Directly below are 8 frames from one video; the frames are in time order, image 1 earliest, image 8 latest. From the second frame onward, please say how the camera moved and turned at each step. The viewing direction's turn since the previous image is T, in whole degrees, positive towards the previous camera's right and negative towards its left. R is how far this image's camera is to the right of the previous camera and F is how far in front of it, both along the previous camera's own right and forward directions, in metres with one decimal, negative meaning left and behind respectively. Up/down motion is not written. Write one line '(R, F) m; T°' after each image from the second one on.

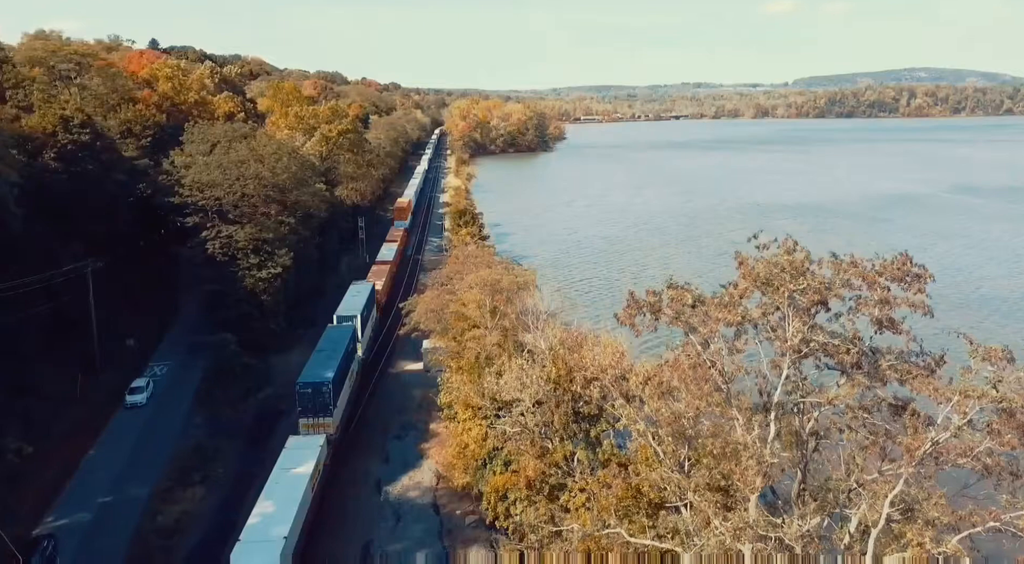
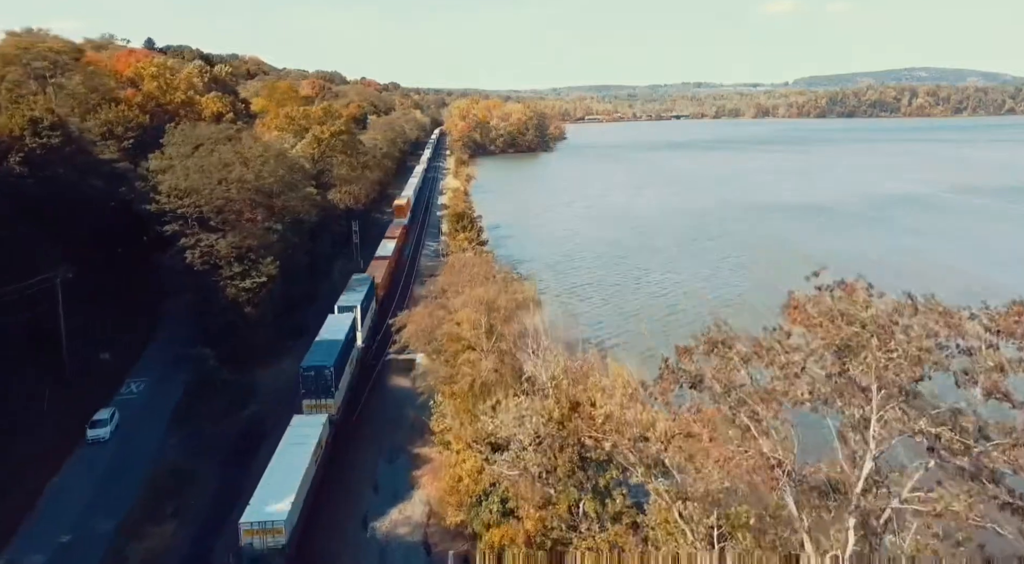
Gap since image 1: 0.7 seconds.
(0.0, +1.2) m; 0°
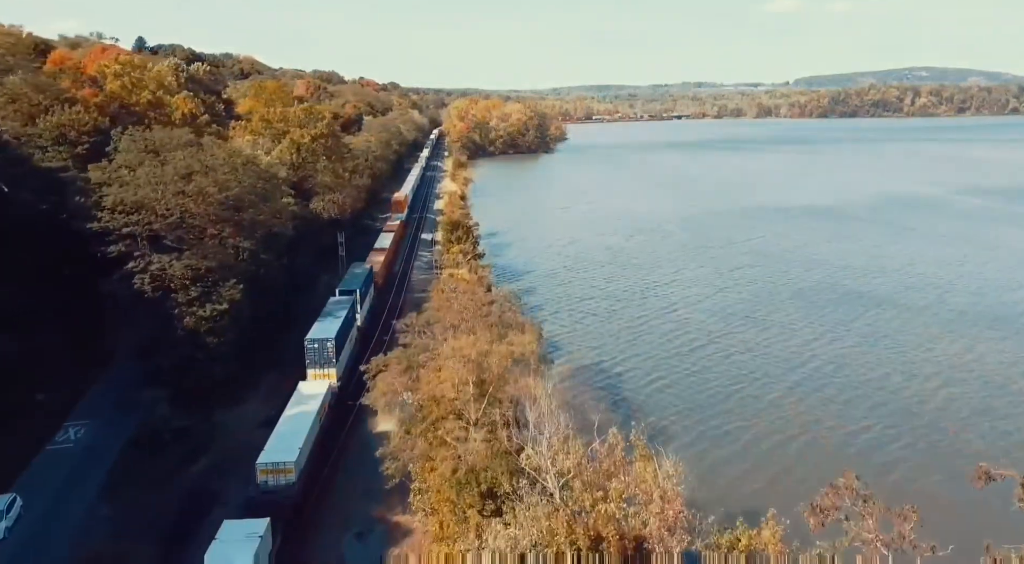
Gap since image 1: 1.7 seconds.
(+0.1, +2.5) m; 0°
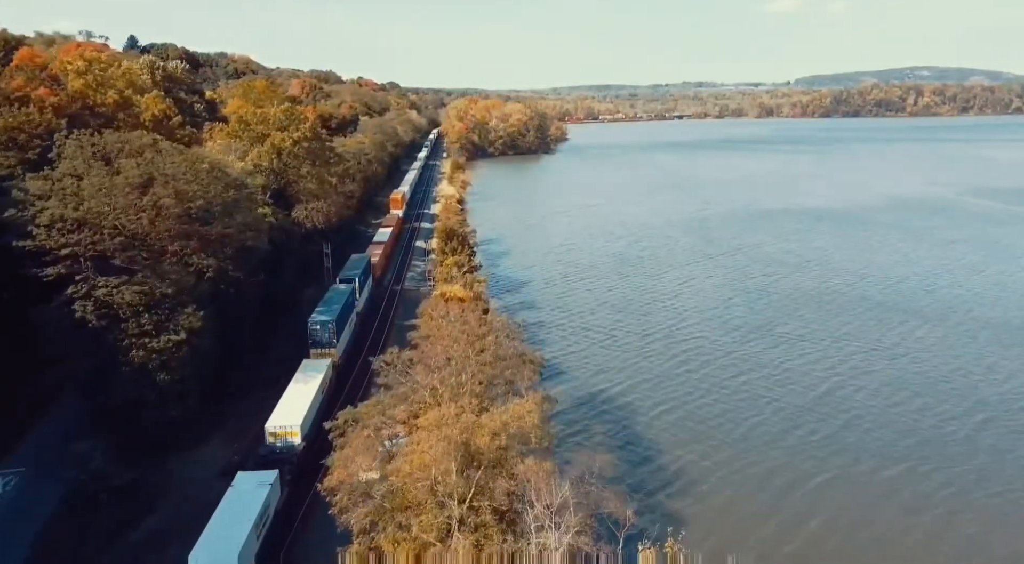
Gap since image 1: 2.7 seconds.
(0.0, +2.2) m; 0°
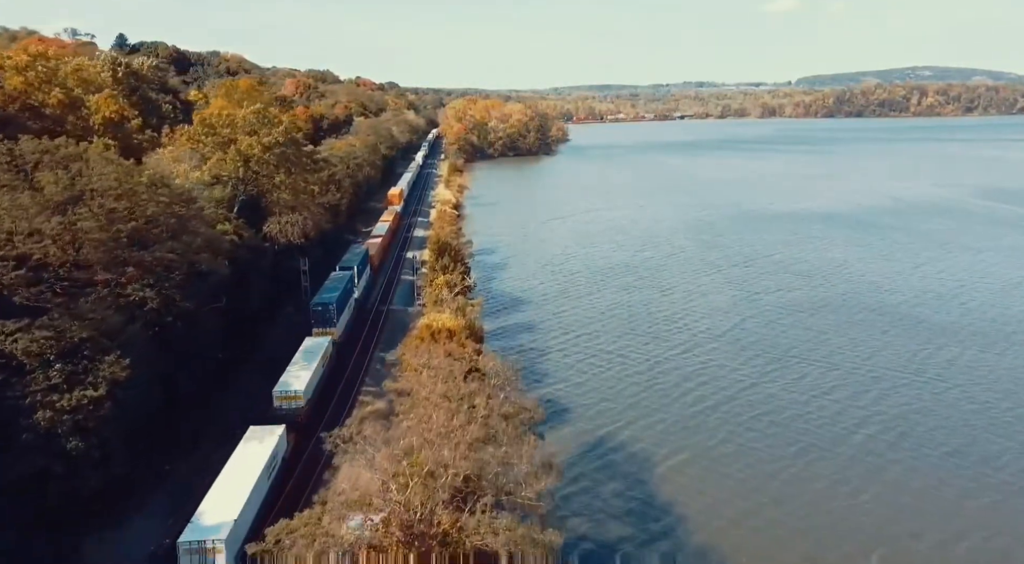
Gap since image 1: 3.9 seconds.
(+0.1, +2.8) m; 0°
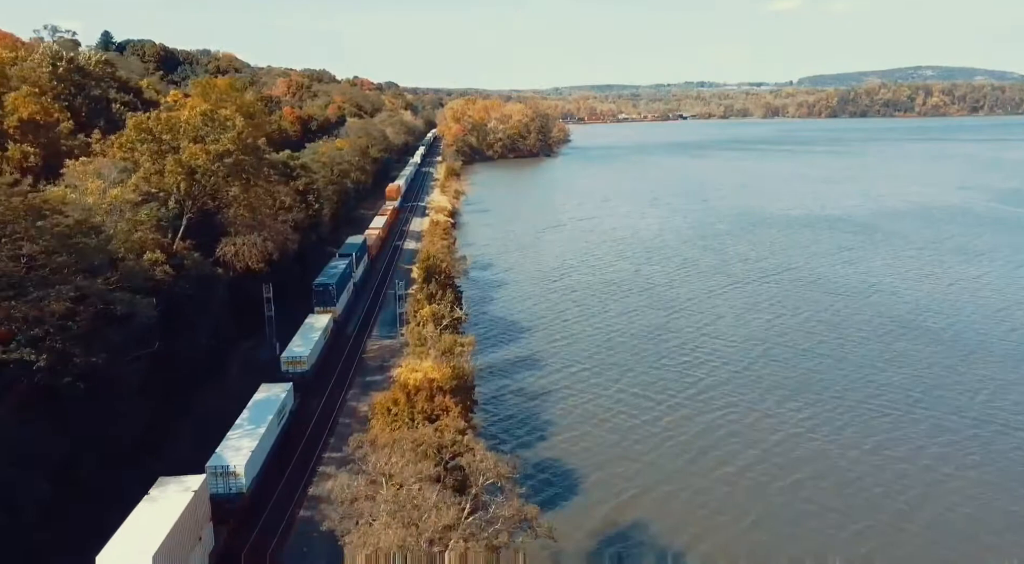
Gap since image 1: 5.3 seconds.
(+0.1, +3.6) m; 0°
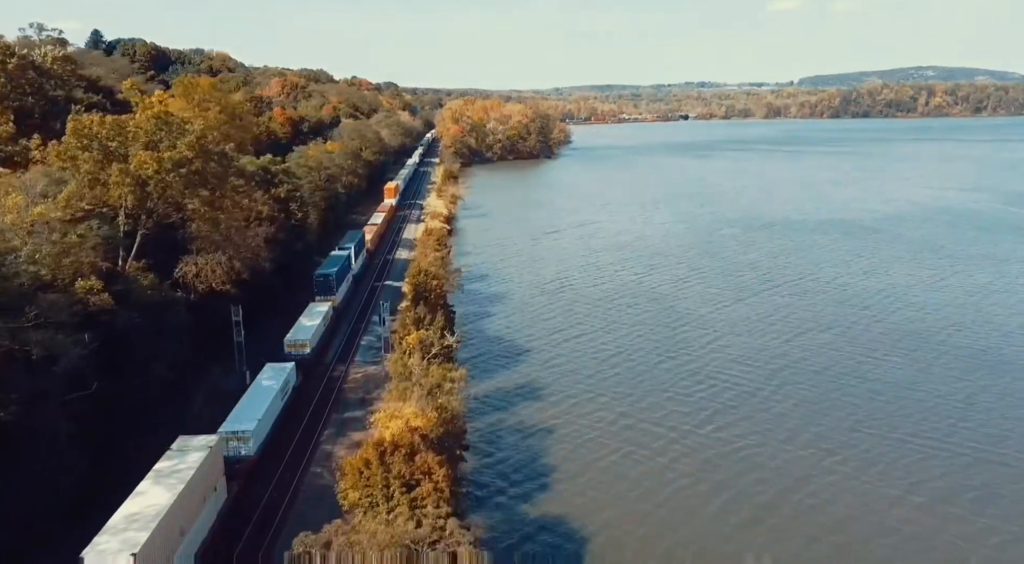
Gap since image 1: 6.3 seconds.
(+0.1, +2.3) m; 0°
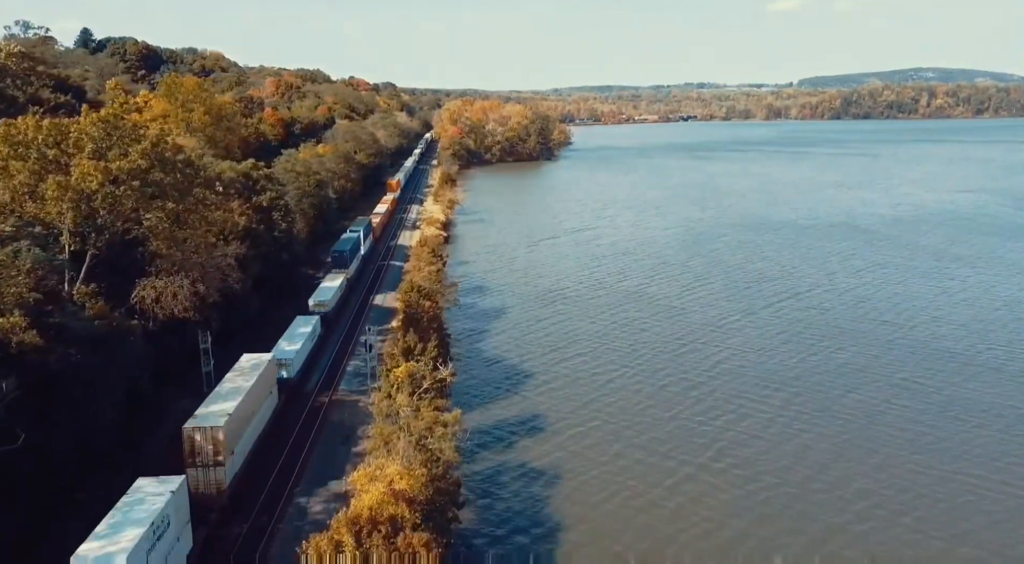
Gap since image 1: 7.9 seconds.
(0.0, +2.1) m; 0°
